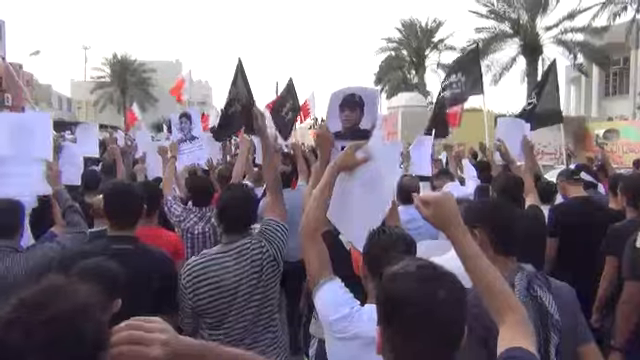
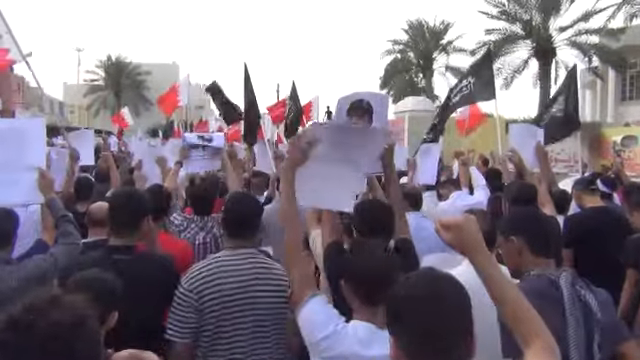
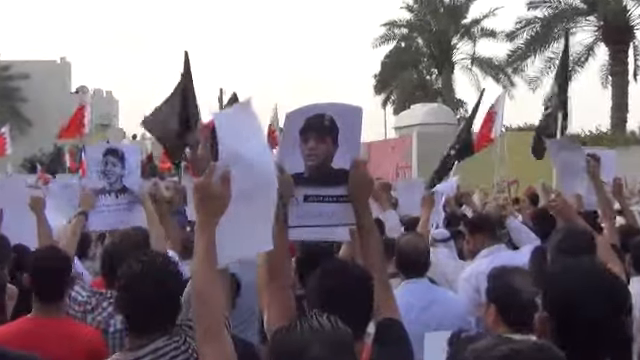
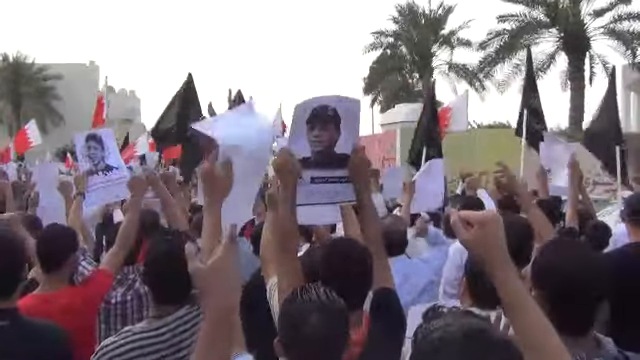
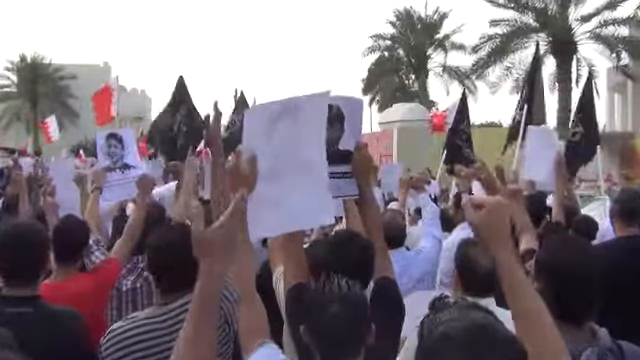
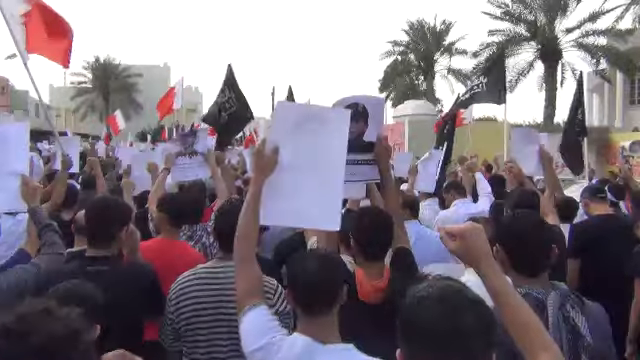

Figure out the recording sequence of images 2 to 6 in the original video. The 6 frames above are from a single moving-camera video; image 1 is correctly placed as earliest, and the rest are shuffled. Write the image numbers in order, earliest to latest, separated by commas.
2, 6, 5, 4, 3
